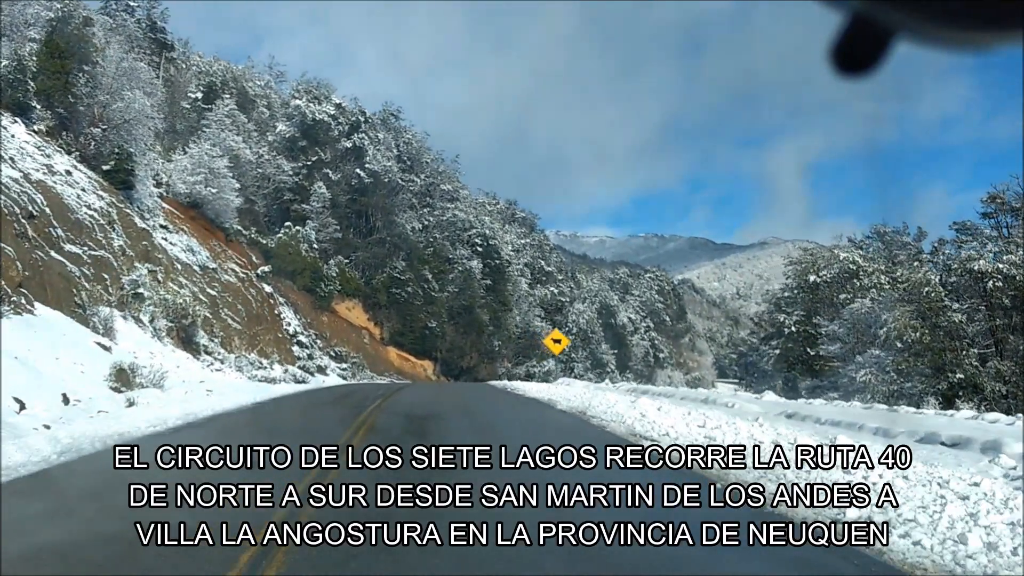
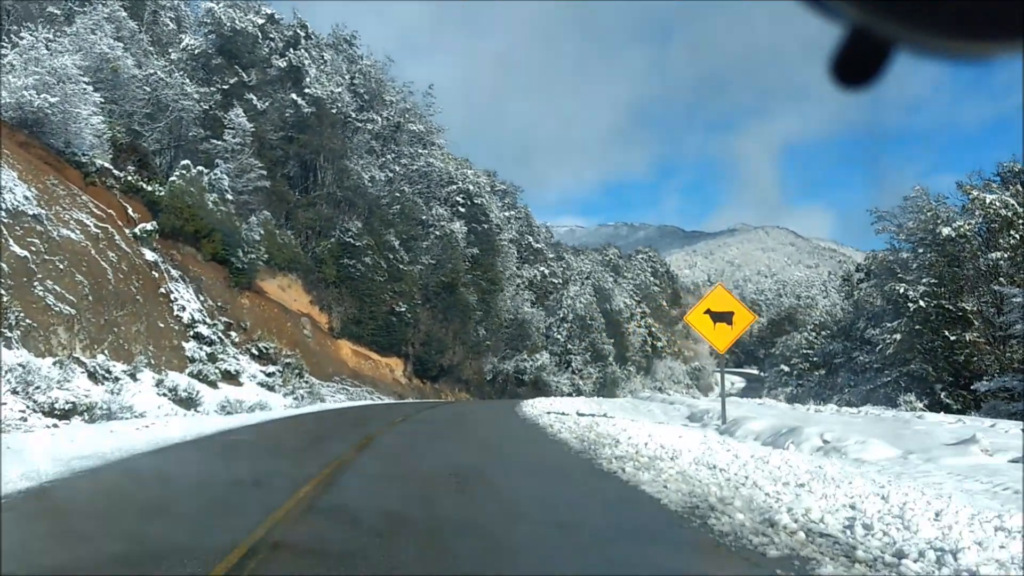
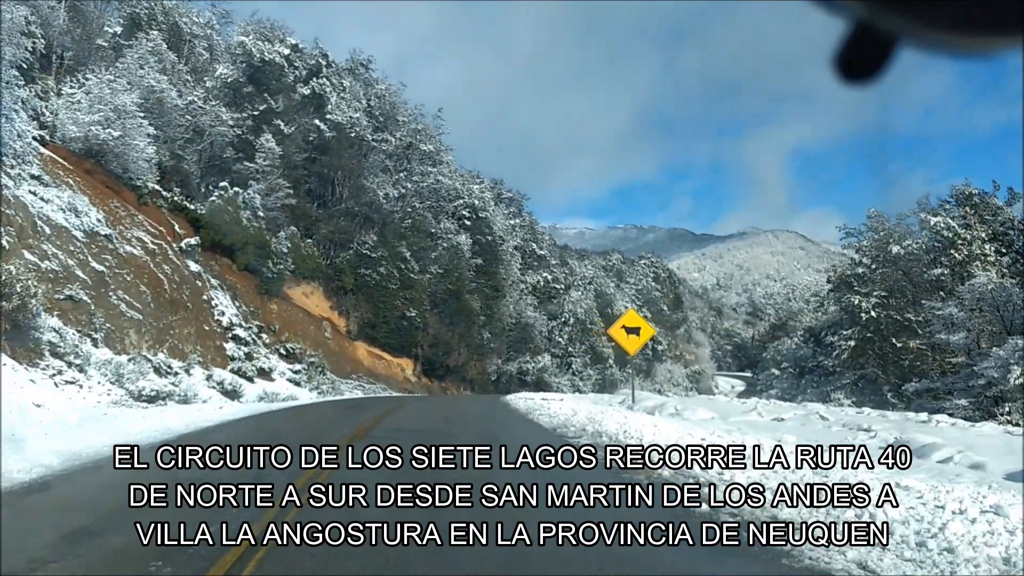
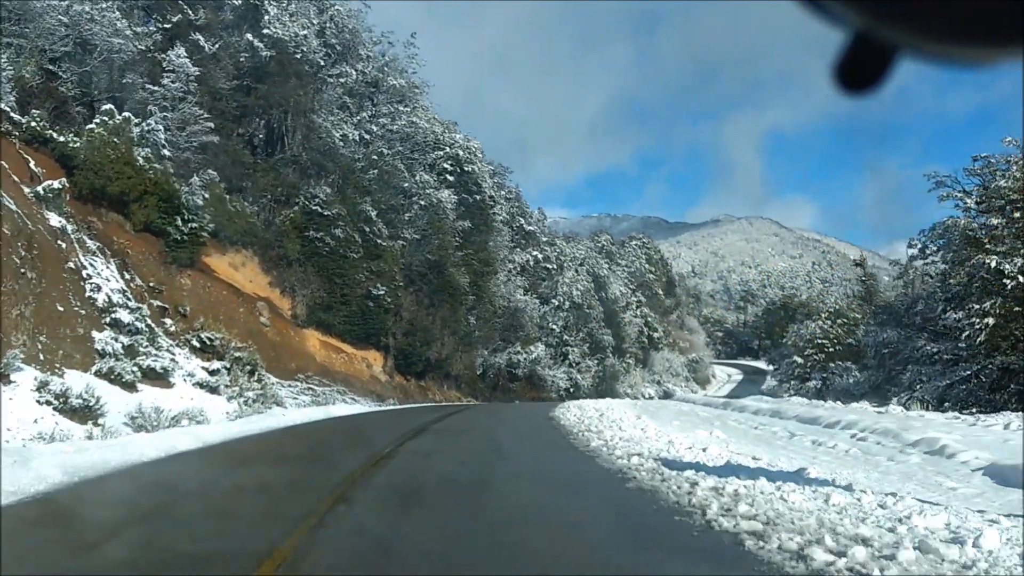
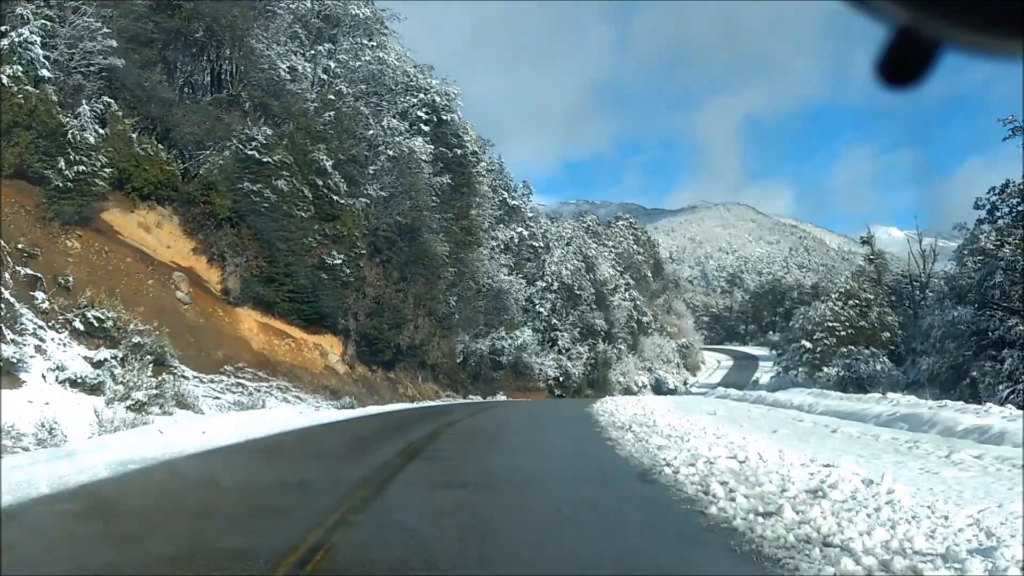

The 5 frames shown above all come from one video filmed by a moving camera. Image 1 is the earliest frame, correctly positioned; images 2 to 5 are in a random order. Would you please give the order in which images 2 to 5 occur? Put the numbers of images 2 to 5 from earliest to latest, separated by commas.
3, 2, 4, 5
